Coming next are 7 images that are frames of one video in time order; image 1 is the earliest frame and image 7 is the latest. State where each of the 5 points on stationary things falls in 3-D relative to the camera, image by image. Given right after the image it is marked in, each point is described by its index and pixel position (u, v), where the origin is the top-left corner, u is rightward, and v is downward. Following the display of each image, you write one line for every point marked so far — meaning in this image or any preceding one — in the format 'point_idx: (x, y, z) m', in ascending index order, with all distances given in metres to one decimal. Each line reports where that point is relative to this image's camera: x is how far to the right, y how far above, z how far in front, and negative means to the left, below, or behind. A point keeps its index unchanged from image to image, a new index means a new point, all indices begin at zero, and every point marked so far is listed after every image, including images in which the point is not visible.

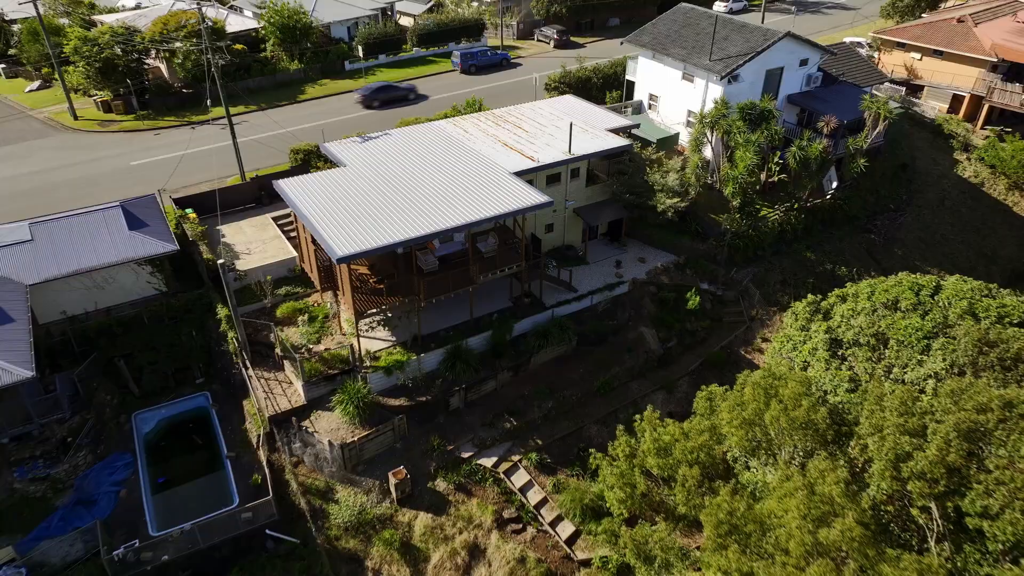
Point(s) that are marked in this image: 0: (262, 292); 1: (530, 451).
0: (-6.9, -0.1, +19.2) m
1: (+0.5, -4.1, +17.6) m
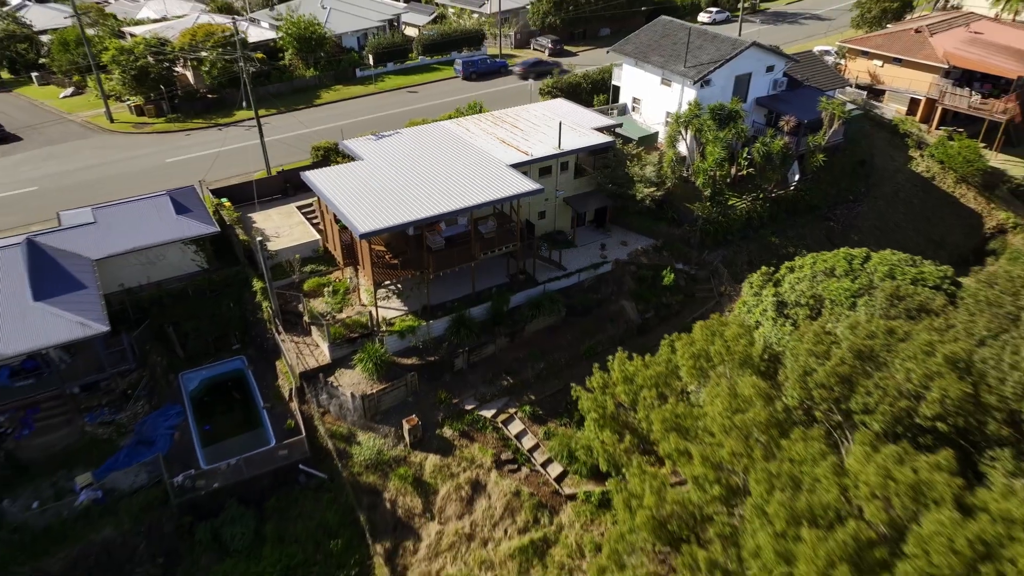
0: (-7.0, +0.6, +22.0) m
1: (+0.4, -3.4, +20.3) m
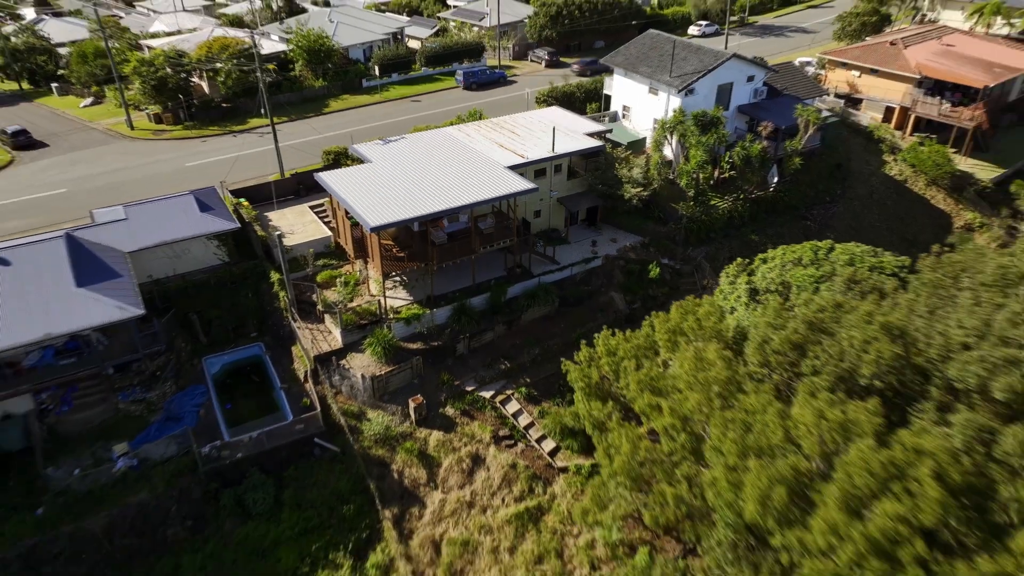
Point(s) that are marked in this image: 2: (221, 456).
0: (-7.1, +0.9, +23.8) m
1: (+0.3, -3.1, +22.0) m
2: (-7.8, -4.5, +18.7) m
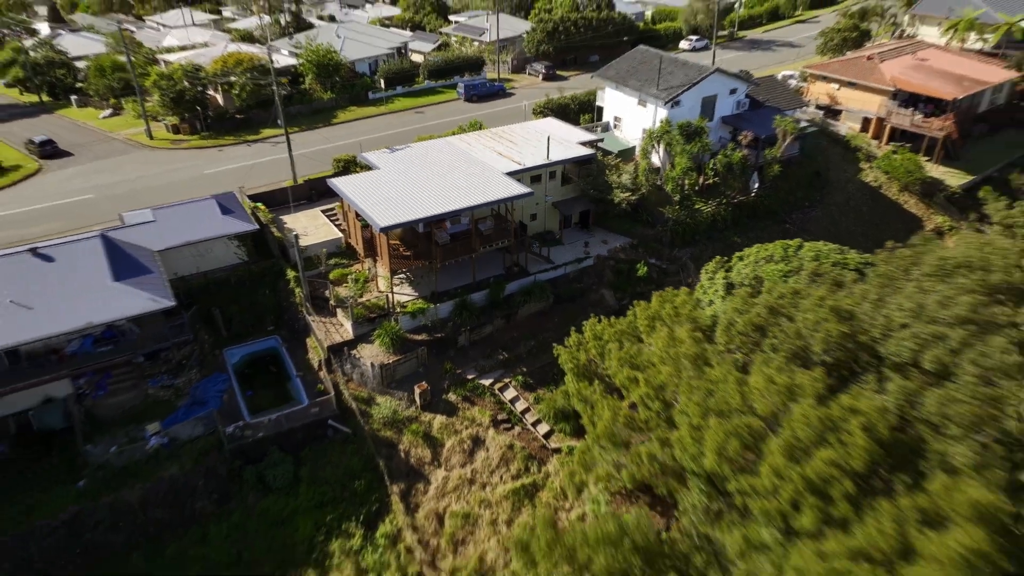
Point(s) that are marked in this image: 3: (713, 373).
0: (-7.1, +0.9, +25.6) m
1: (+0.2, -3.0, +23.8) m
2: (-7.9, -4.3, +20.5) m
3: (+4.0, -1.7, +14.0) m
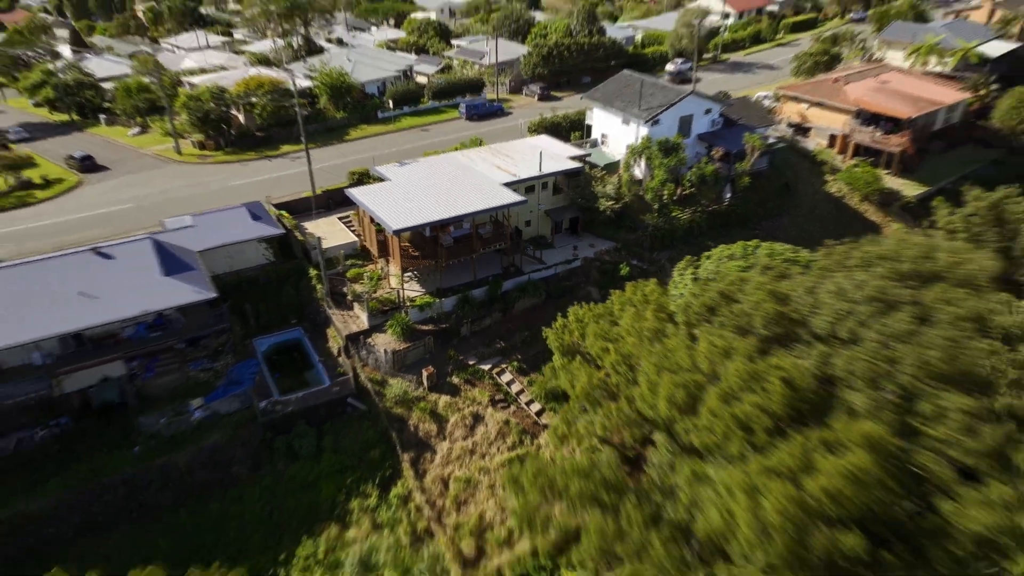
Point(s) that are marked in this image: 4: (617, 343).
0: (-7.3, +1.0, +28.9) m
1: (+0.1, -2.8, +27.0) m
2: (-8.1, -4.1, +23.6) m
3: (+3.9, -1.3, +17.1) m
4: (+2.8, -1.4, +18.5) m
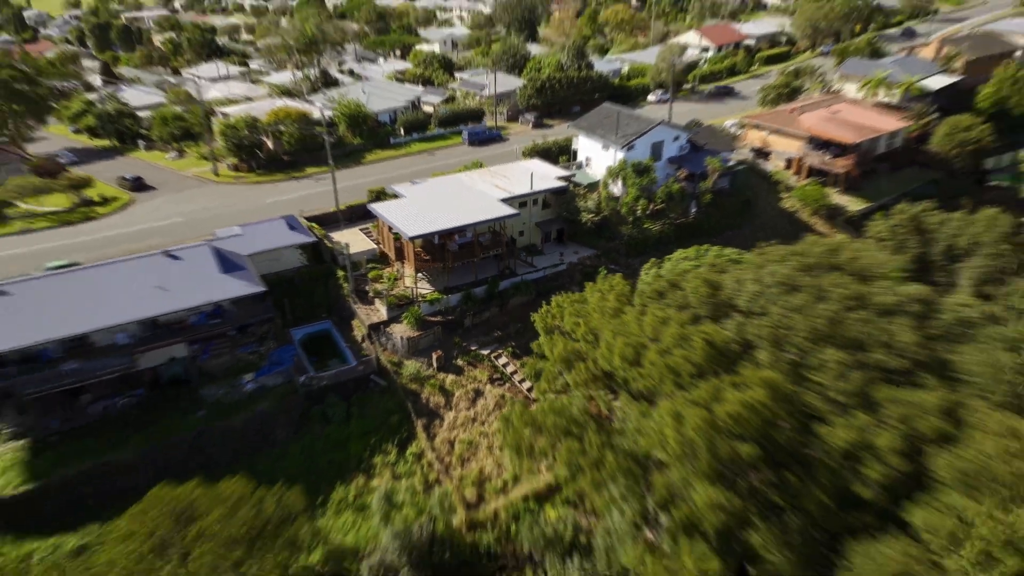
0: (-7.5, +1.0, +34.1) m
1: (-0.2, -2.8, +32.1) m
2: (-8.3, -3.9, +28.8) m
3: (+3.6, -0.9, +22.3) m
4: (+2.5, -1.1, +23.7) m
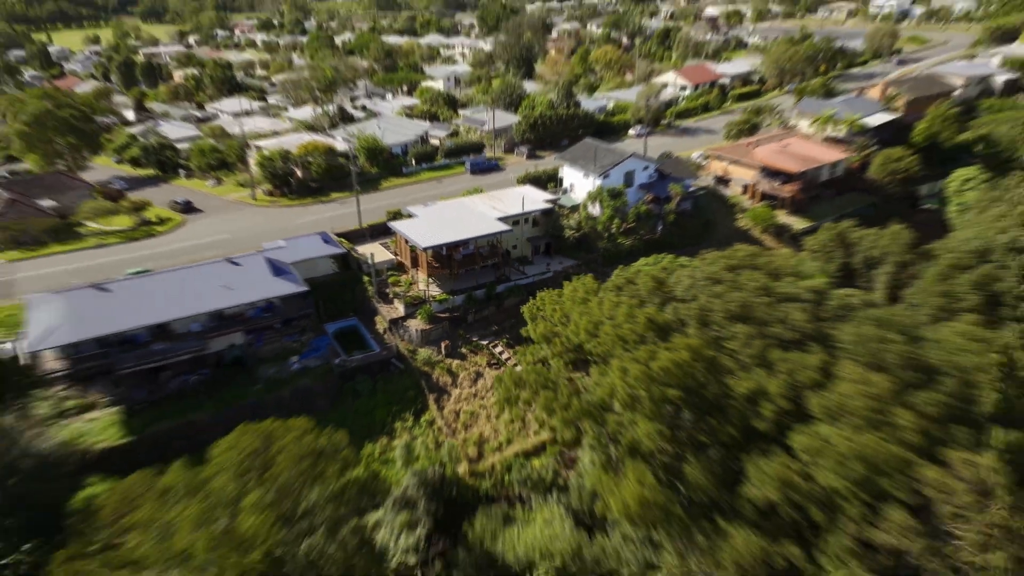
0: (-7.8, +0.8, +41.2) m
1: (-0.5, -2.9, +39.0) m
2: (-8.6, -3.9, +35.7) m
3: (+3.3, -0.7, +29.3) m
4: (+2.2, -0.9, +30.7) m
